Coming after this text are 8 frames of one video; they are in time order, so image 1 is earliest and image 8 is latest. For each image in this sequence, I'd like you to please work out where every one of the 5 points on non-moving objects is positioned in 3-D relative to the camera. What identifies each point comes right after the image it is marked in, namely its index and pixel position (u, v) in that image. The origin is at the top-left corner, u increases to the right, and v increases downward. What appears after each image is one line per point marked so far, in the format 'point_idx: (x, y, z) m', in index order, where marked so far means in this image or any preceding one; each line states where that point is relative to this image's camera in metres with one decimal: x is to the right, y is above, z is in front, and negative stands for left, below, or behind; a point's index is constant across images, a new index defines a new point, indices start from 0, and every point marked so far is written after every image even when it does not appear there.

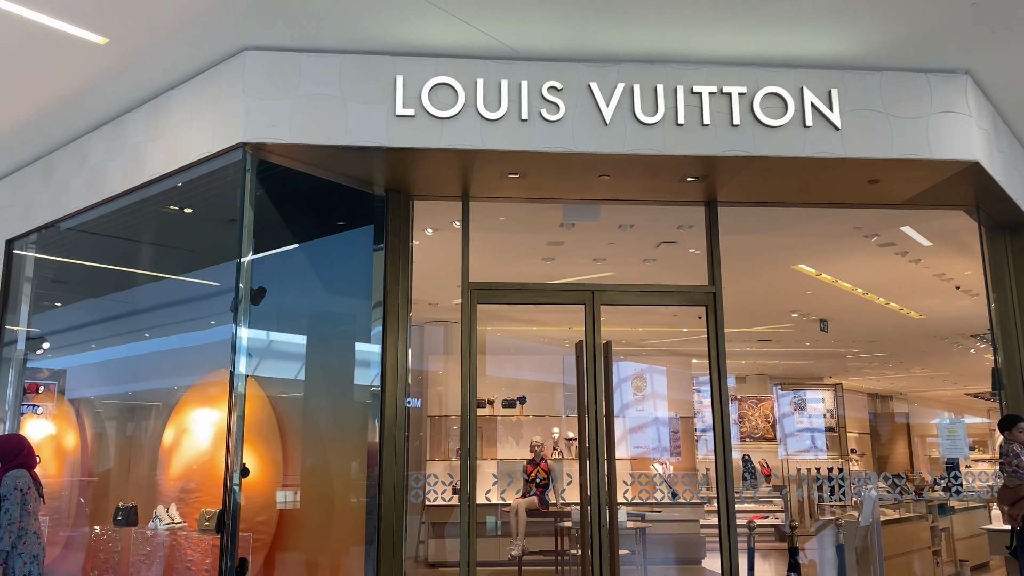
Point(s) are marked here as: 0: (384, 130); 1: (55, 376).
0: (-0.7, +0.8, +4.4) m
1: (-3.2, -0.6, +5.9) m
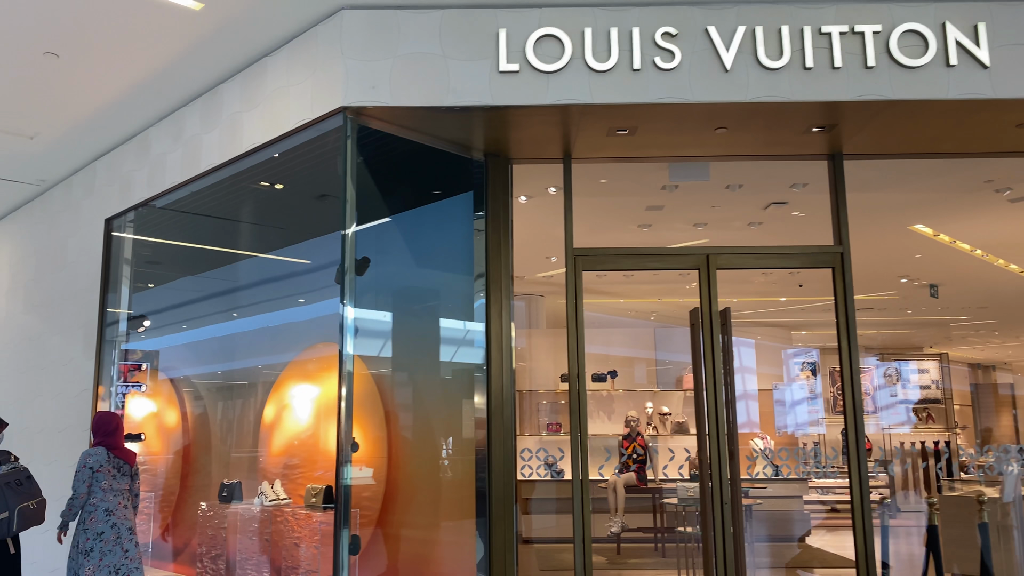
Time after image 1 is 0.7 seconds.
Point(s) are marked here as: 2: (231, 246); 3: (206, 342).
0: (-0.1, +1.0, +4.1) m
1: (-2.5, -0.5, +5.9) m
2: (-1.8, +0.3, +5.3) m
3: (-2.0, -0.4, +5.6) m
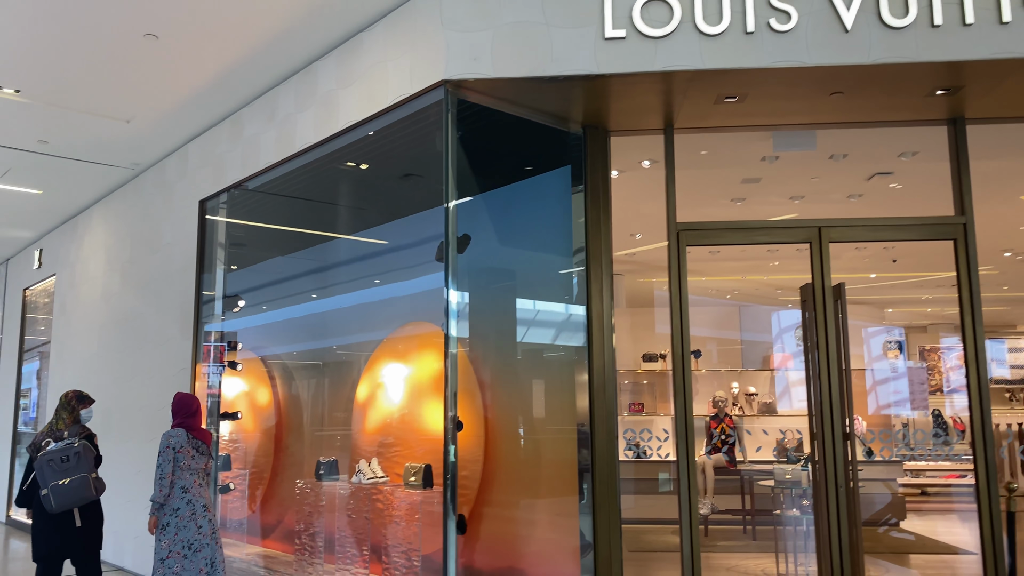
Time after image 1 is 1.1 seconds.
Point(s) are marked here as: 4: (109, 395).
0: (+0.4, +1.1, +4.0) m
1: (-1.8, -0.3, +6.0) m
2: (-1.2, +0.4, +5.3) m
3: (-1.3, -0.3, +5.6) m
4: (-3.5, -0.9, +7.3) m
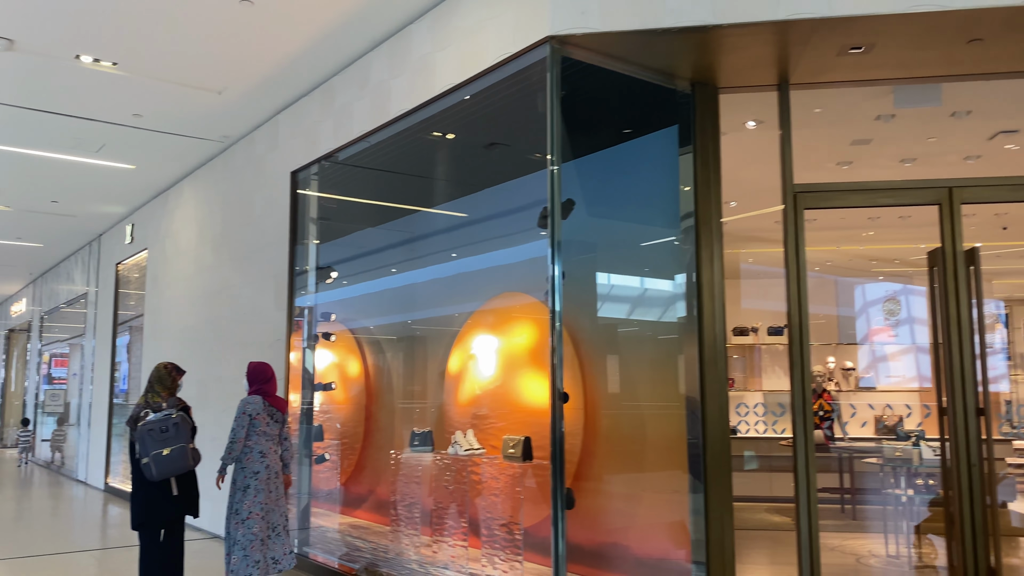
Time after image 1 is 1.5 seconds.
0: (+0.9, +1.2, +3.7) m
1: (-1.2, -0.1, +5.9) m
2: (-0.6, +0.6, +5.2) m
3: (-0.7, -0.1, +5.5) m
4: (-2.7, -0.7, +7.4) m
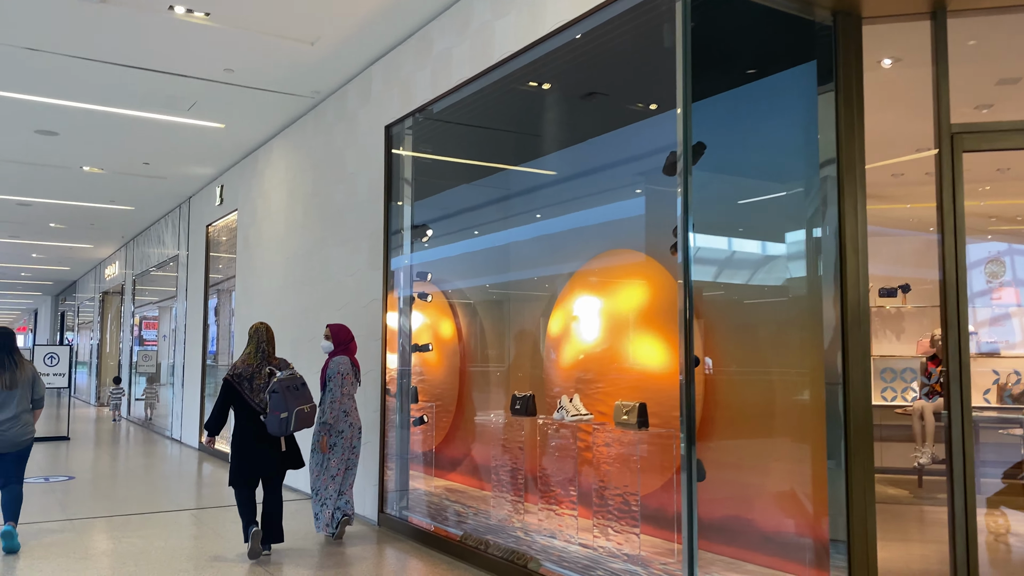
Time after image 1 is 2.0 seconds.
0: (+1.4, +1.4, +3.3) m
1: (-0.5, +0.2, +5.7) m
2: (+0.1, +0.8, +4.9) m
3: (0.0, +0.2, +5.2) m
4: (-1.9, -0.3, +7.3) m
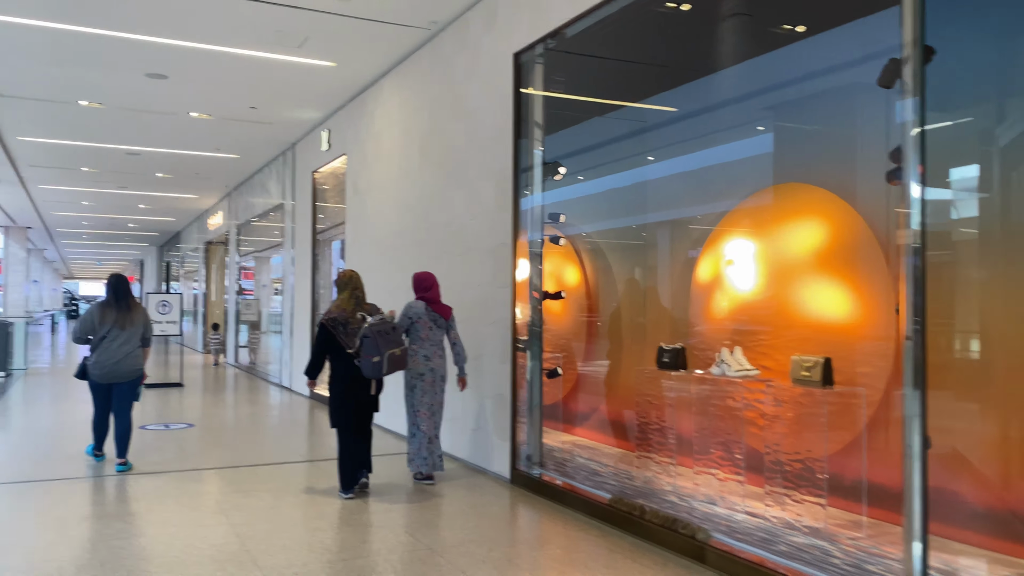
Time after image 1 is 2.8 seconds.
0: (+2.0, +1.7, +2.6) m
1: (+0.4, +0.5, +5.2) m
2: (+0.9, +1.1, +4.3) m
3: (+0.8, +0.5, +4.7) m
4: (-0.8, +0.1, +7.0) m
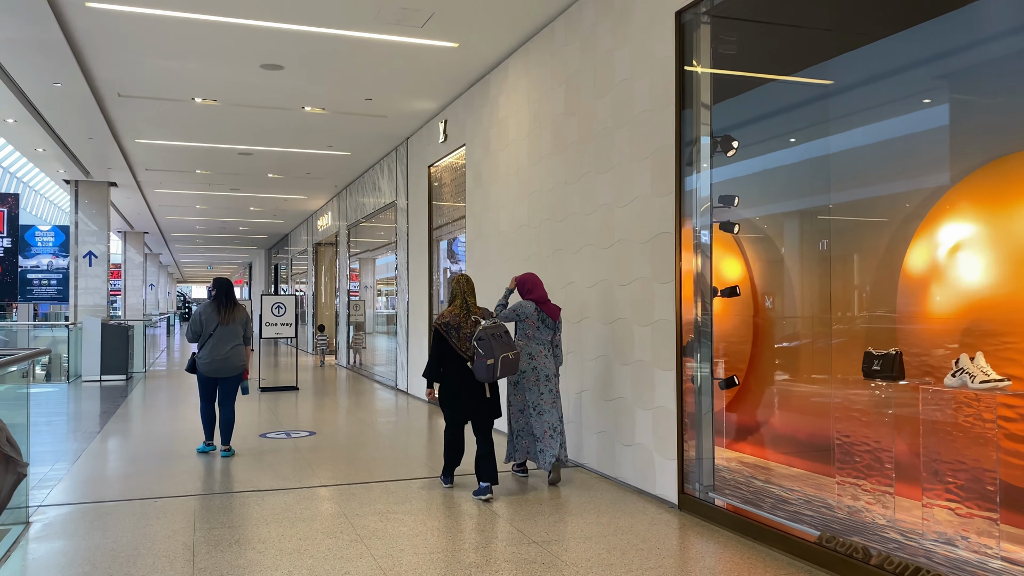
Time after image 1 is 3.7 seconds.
0: (+2.6, +1.7, +1.6) m
1: (+1.3, +0.6, +4.5) m
2: (+1.7, +1.2, +3.5) m
3: (+1.6, +0.6, +3.9) m
4: (+0.3, +0.1, +6.4) m
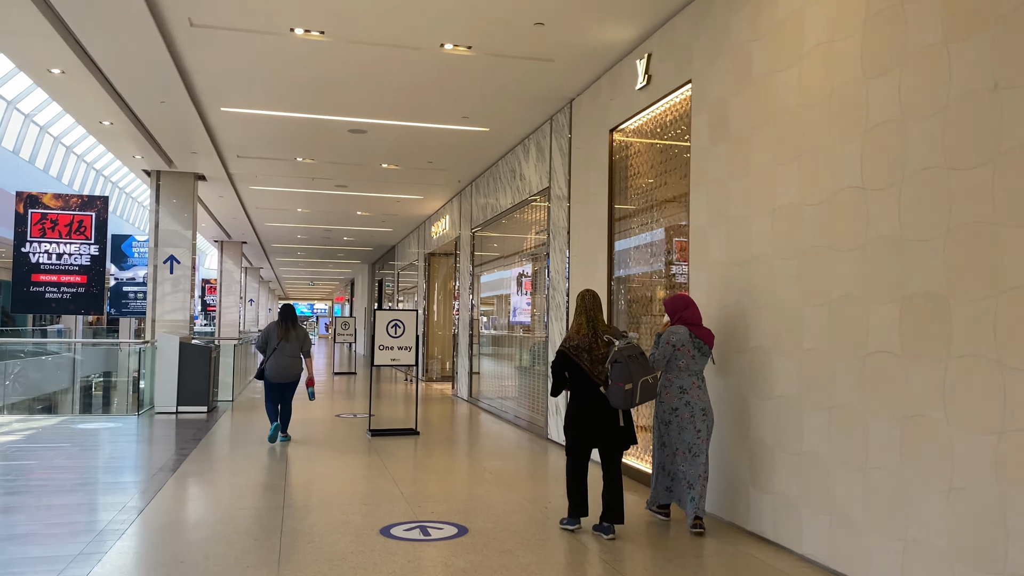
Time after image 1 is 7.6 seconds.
0: (+3.5, +1.8, -1.5) m
1: (+2.5, +0.5, +1.4) m
2: (+2.7, +1.2, +0.4) m
3: (+2.7, +0.6, +0.8) m
4: (+1.7, +0.1, +3.4) m
